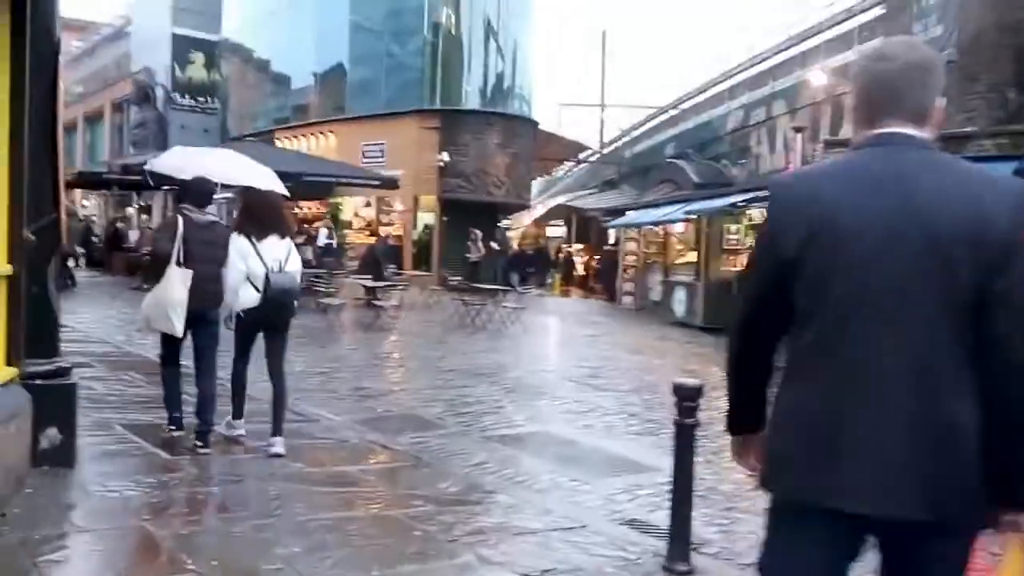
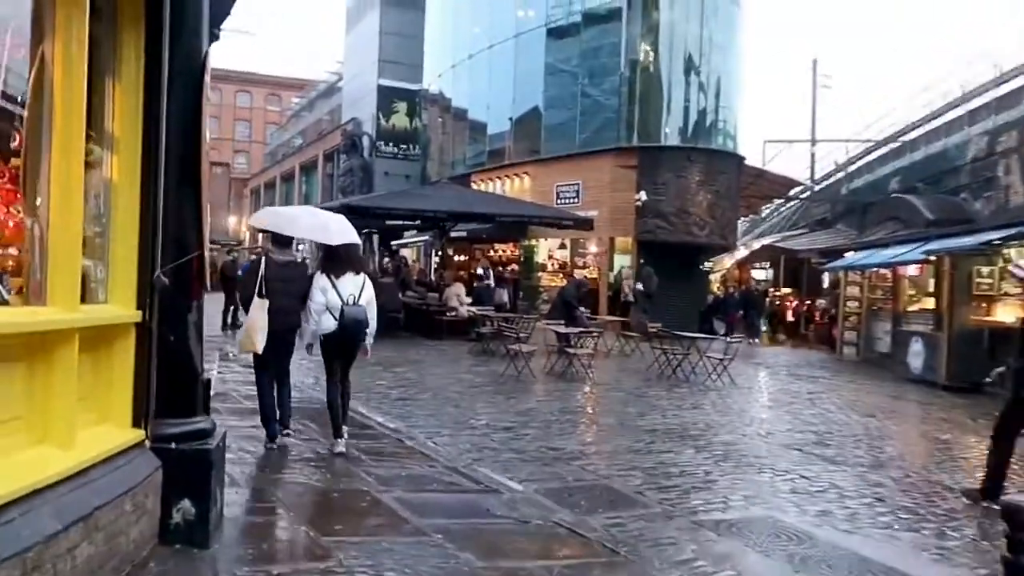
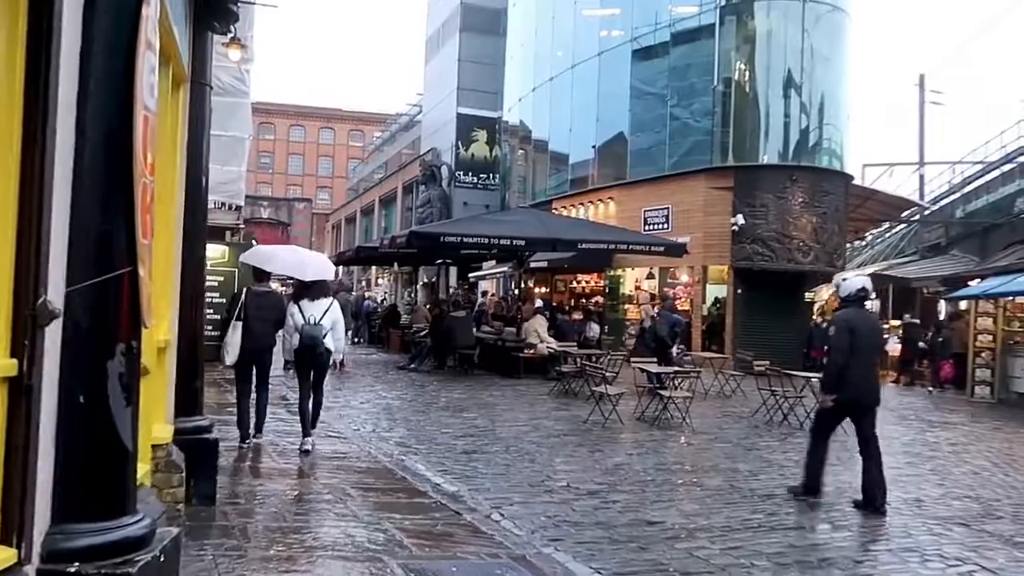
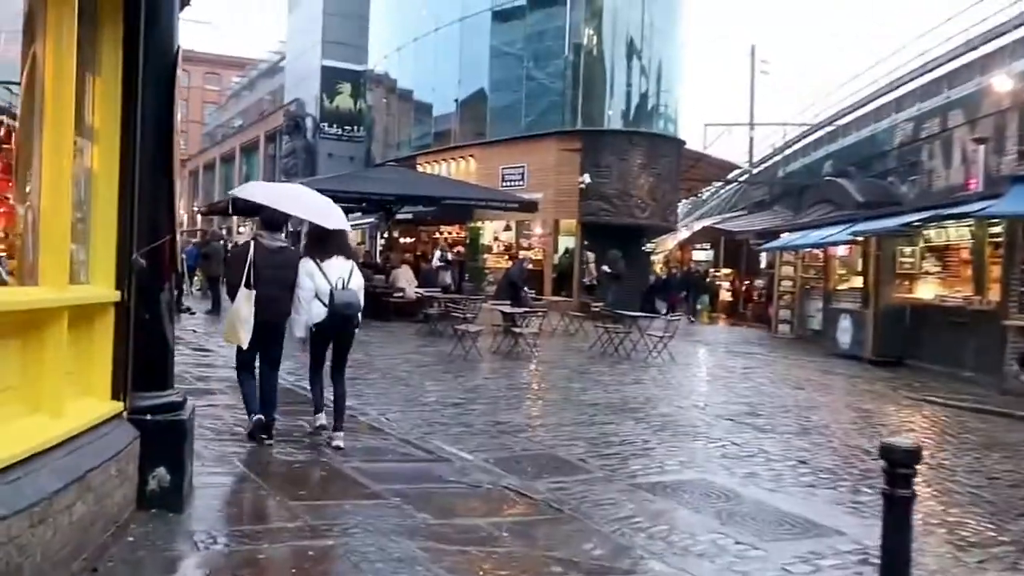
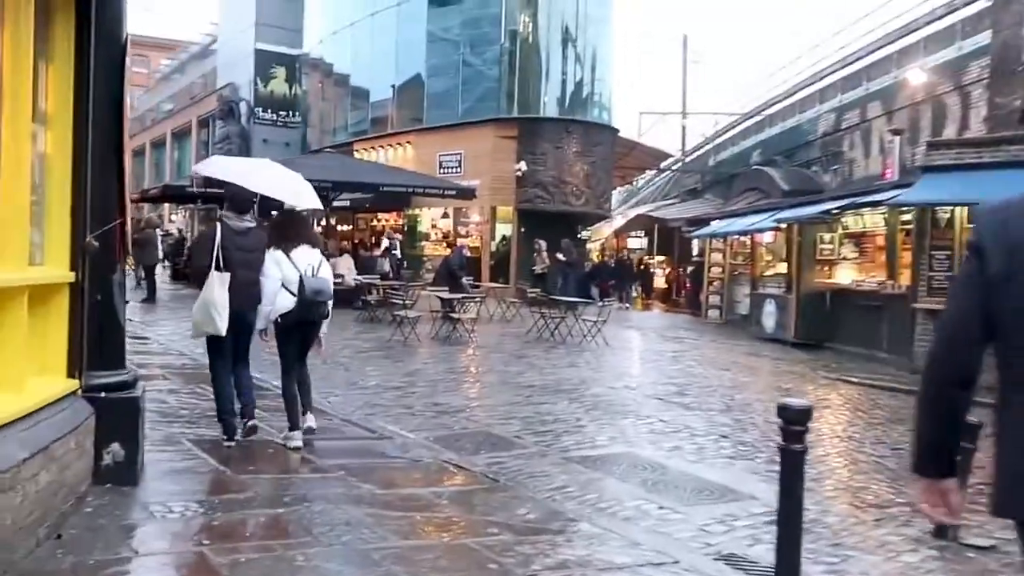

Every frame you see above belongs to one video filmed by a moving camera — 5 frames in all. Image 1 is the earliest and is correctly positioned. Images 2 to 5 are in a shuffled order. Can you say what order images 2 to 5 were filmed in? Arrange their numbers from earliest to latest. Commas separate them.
5, 4, 2, 3
